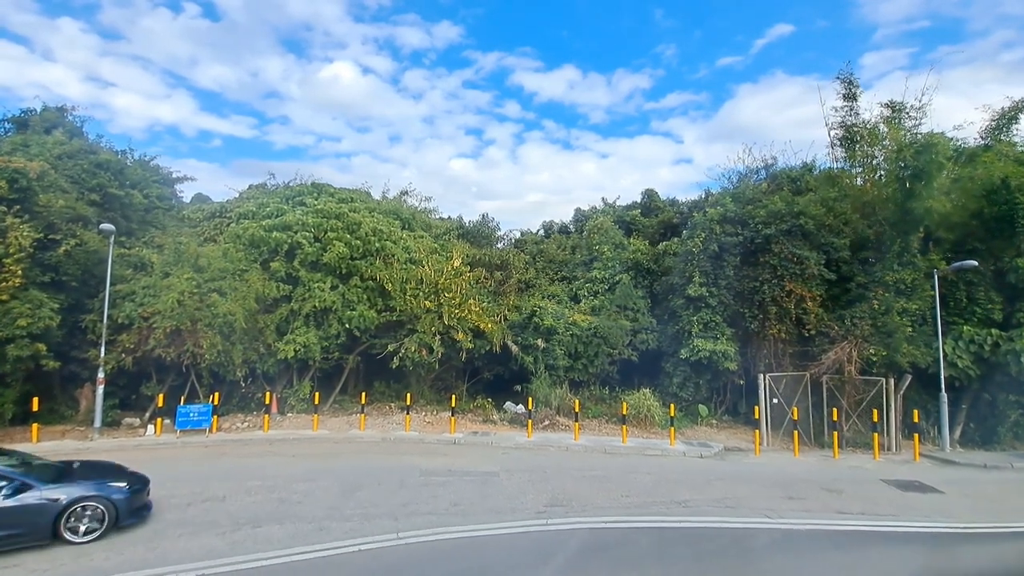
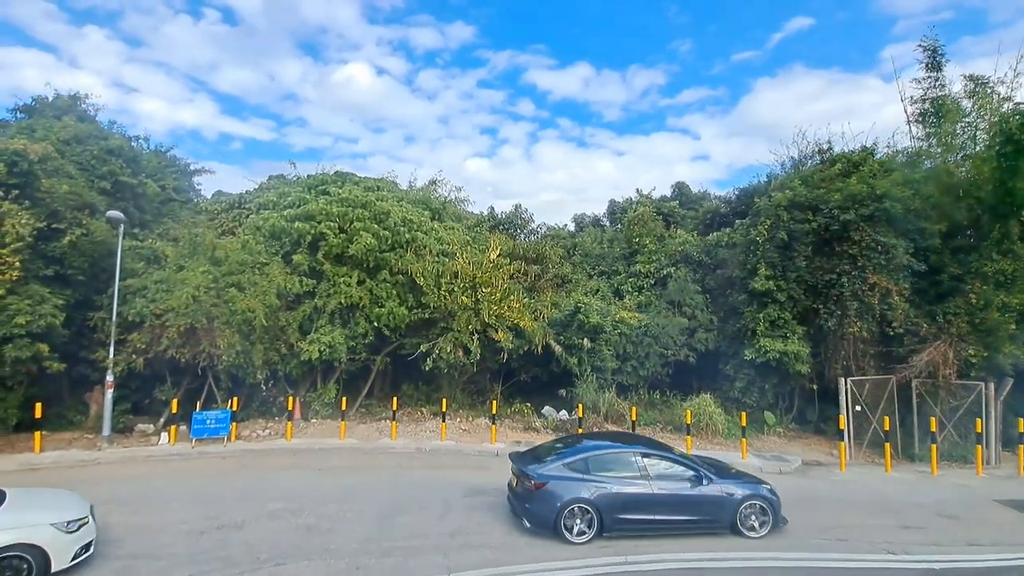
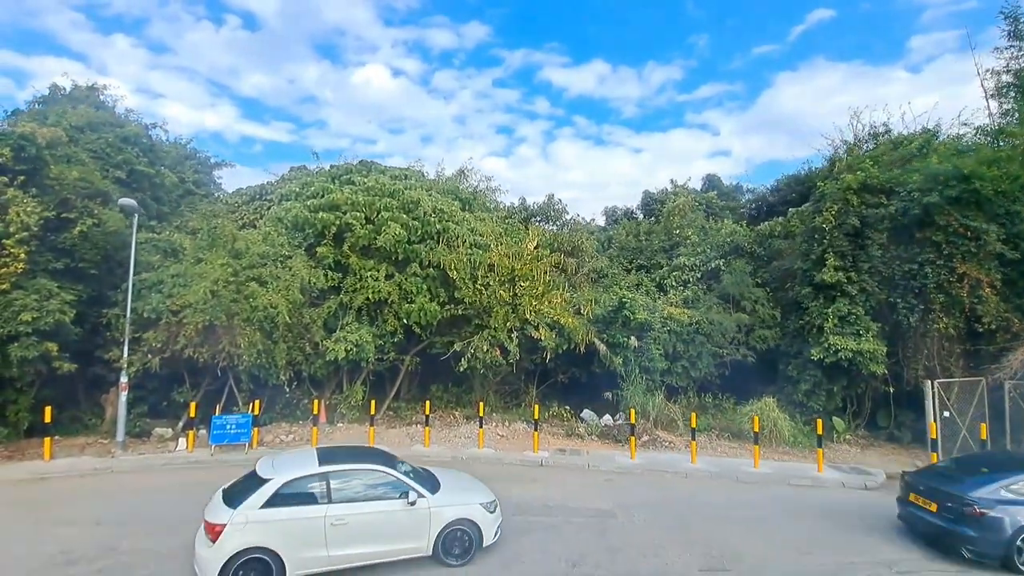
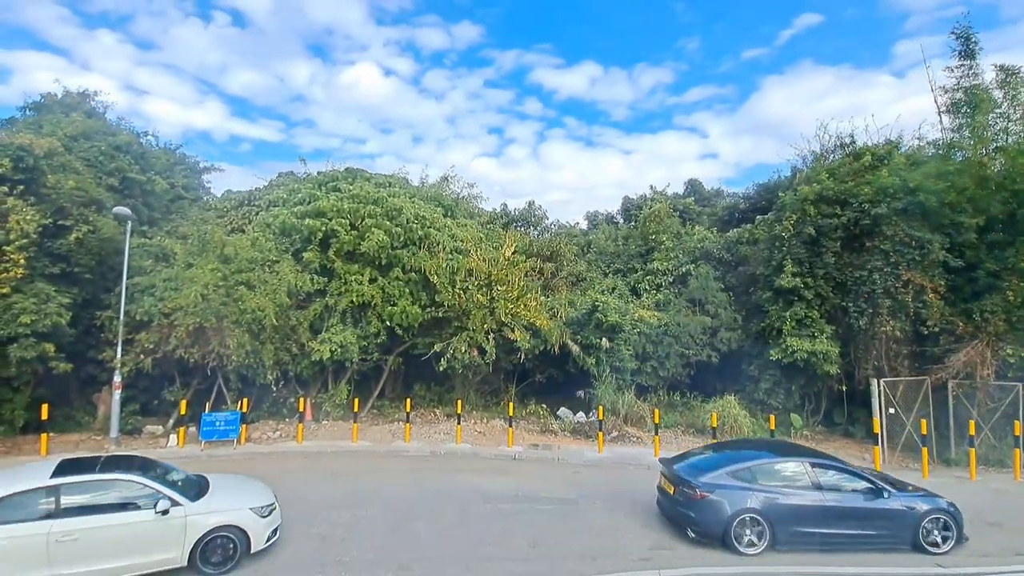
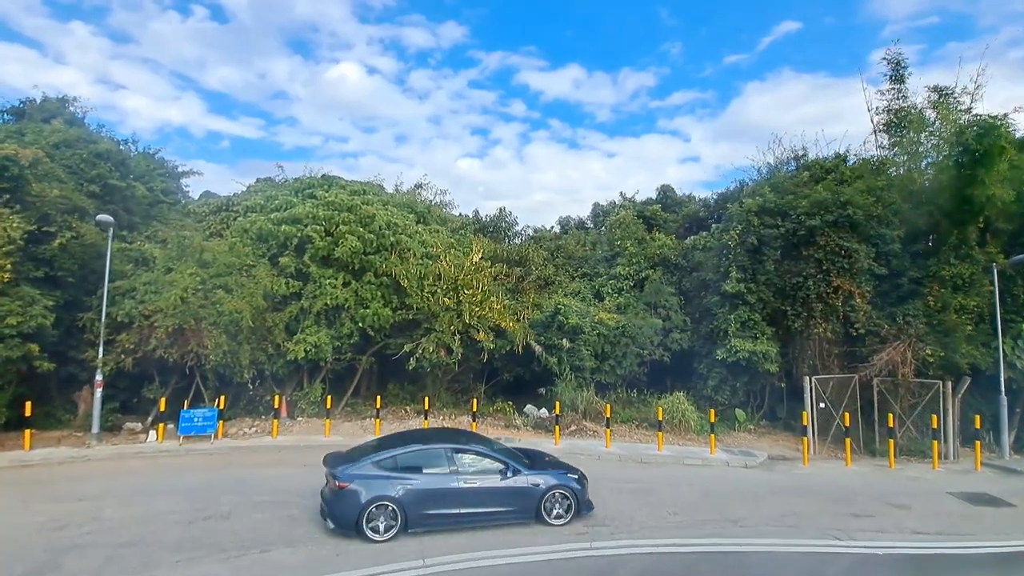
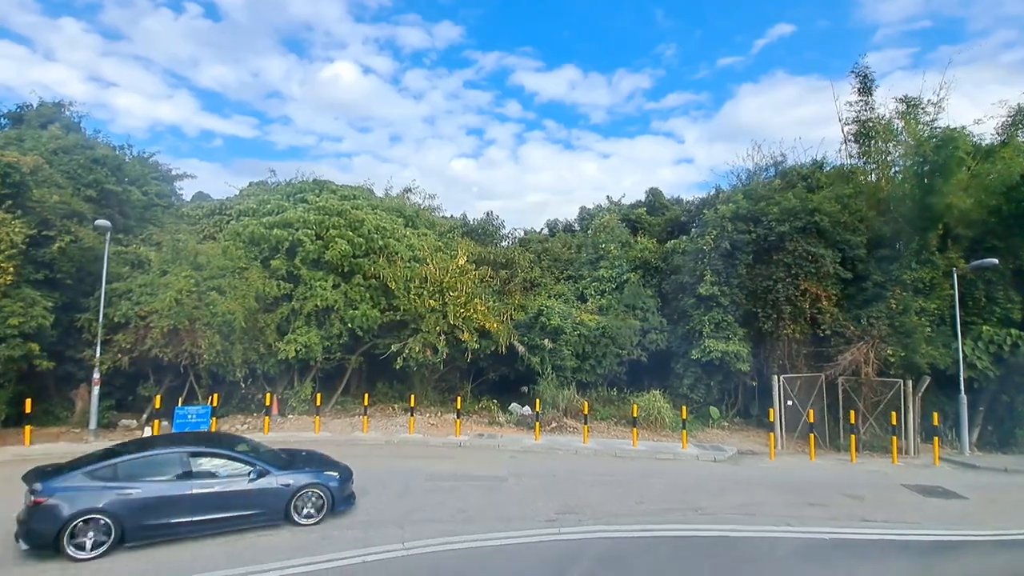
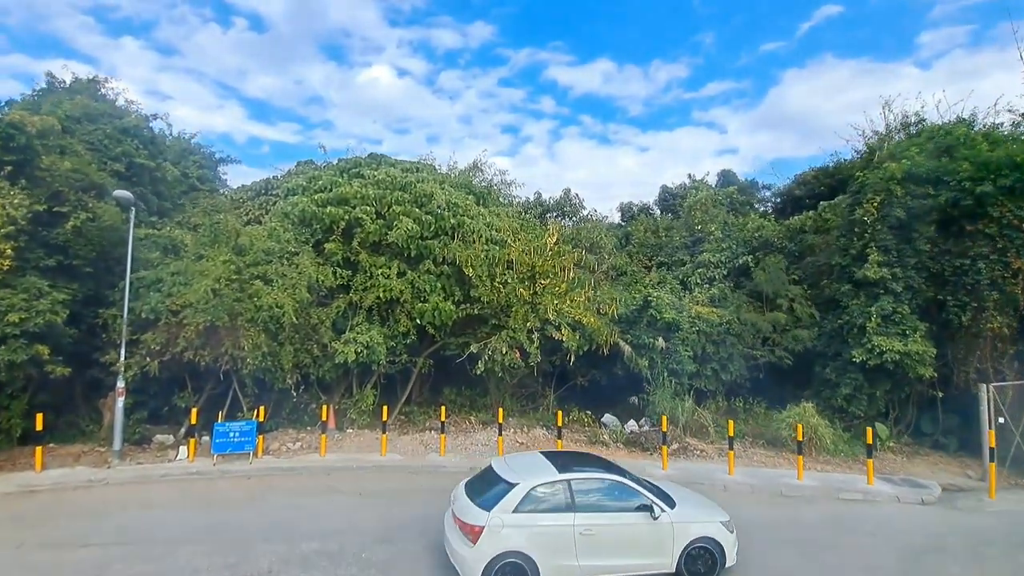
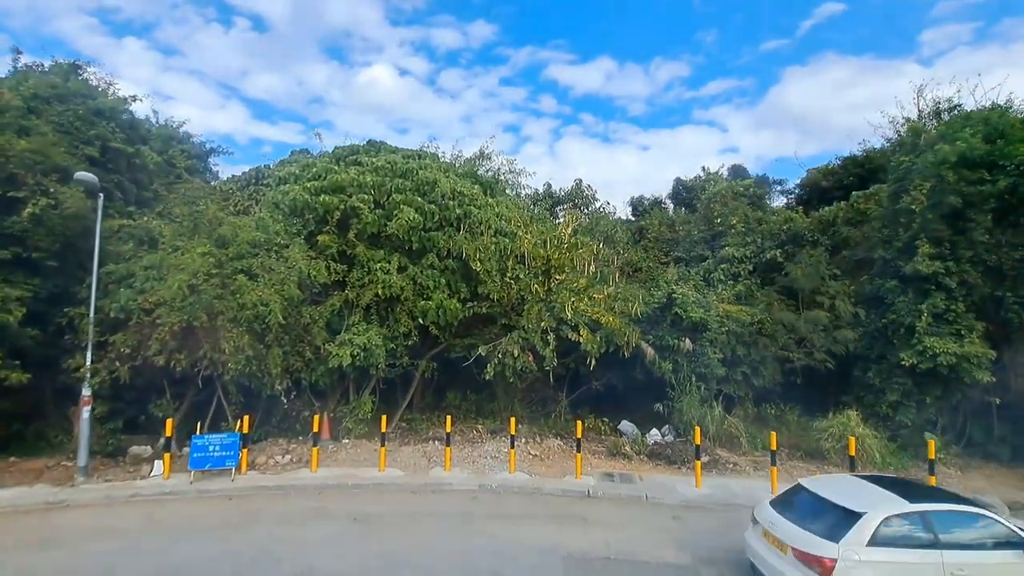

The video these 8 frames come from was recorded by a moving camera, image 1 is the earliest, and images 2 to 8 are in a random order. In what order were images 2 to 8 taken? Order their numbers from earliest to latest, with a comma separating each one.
6, 5, 2, 4, 3, 7, 8
